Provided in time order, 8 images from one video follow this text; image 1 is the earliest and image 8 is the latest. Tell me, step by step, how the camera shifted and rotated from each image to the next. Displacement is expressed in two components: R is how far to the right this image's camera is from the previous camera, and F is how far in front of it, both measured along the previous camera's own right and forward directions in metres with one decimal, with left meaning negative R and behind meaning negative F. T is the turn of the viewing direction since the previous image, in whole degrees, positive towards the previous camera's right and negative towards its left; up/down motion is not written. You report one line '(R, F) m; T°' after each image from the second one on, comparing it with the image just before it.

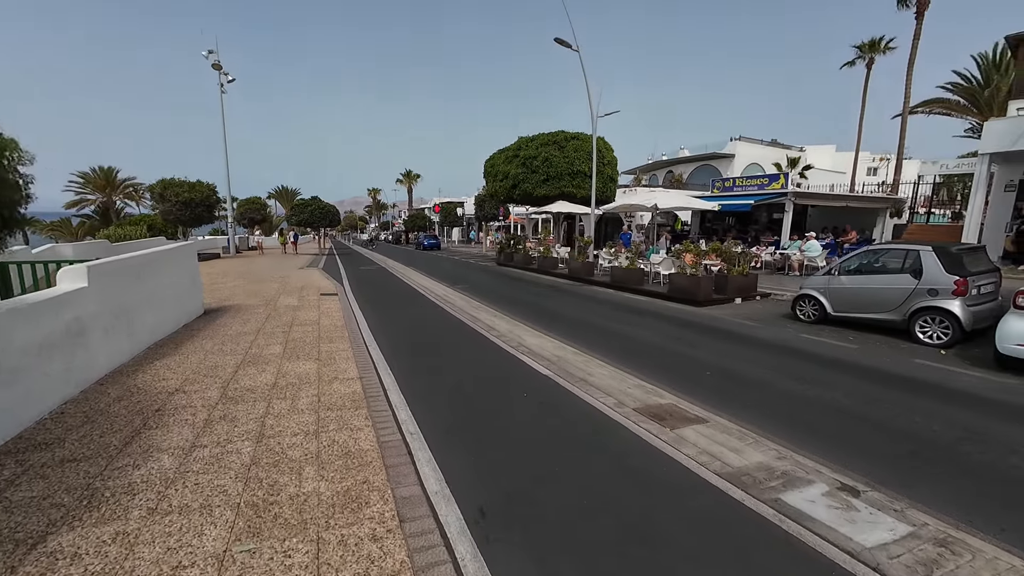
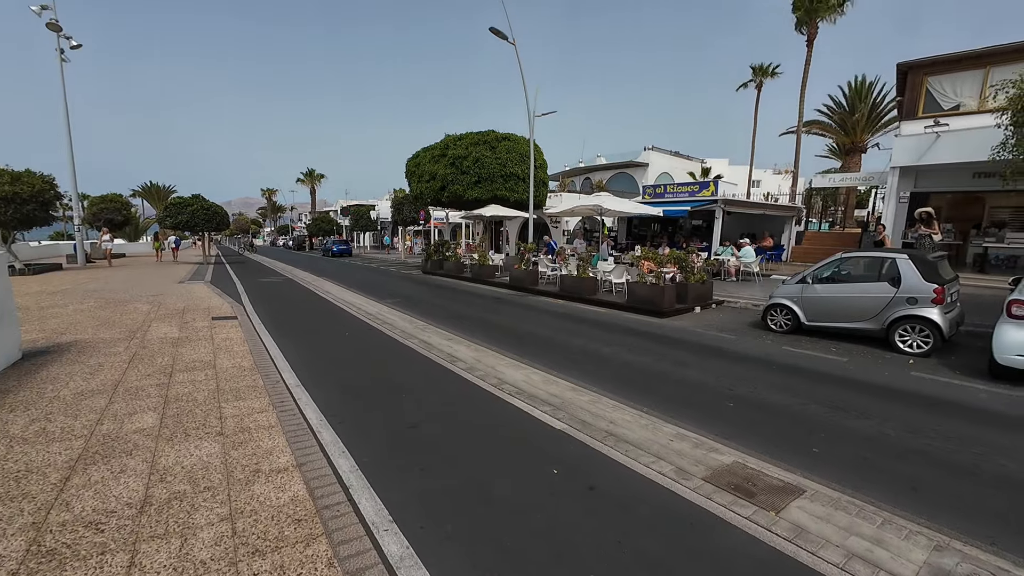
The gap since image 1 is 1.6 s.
(-0.9, +1.6) m; +12°
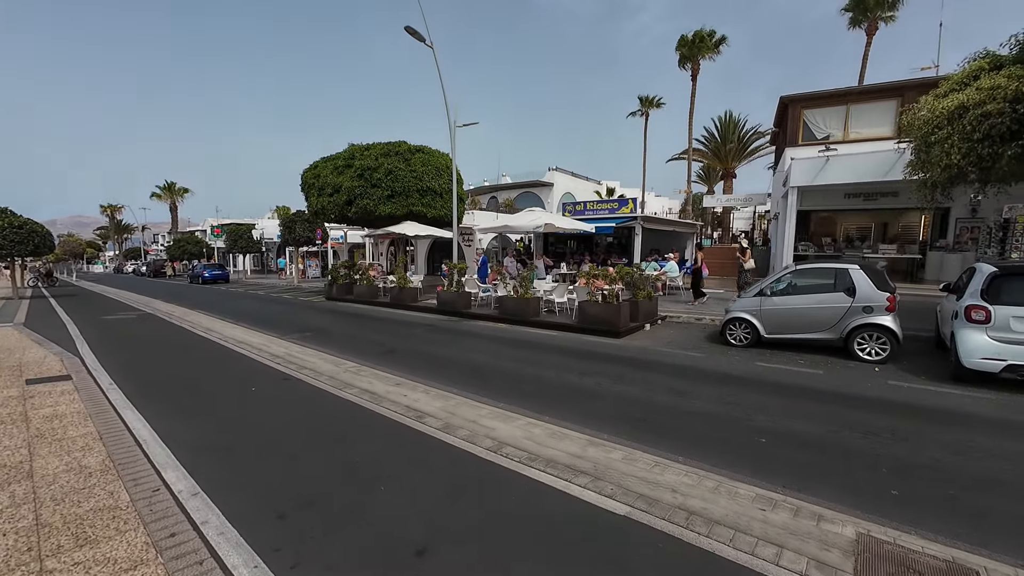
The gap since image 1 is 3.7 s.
(-1.0, +1.5) m; +14°
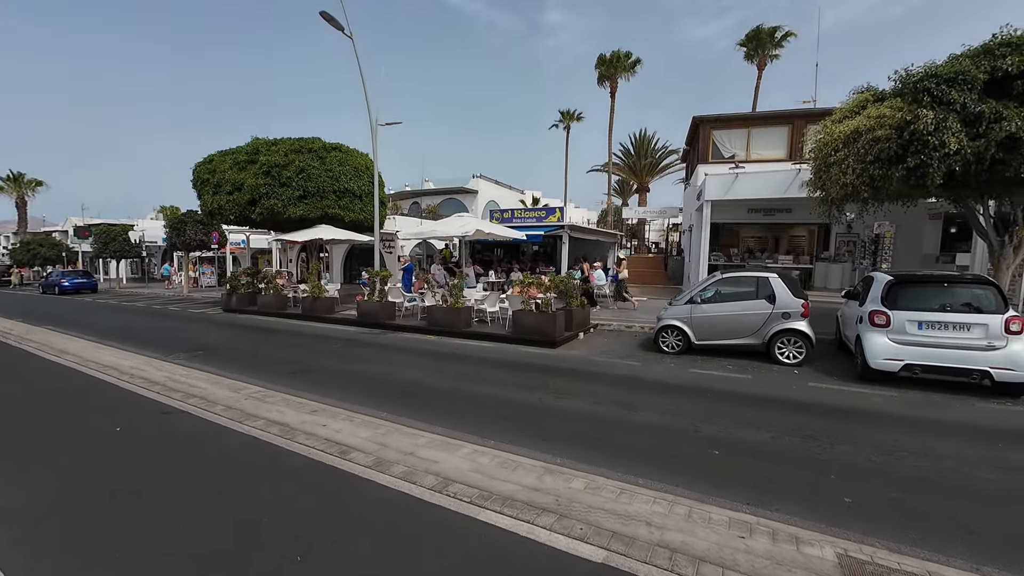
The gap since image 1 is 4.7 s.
(-0.2, +0.6) m; +10°
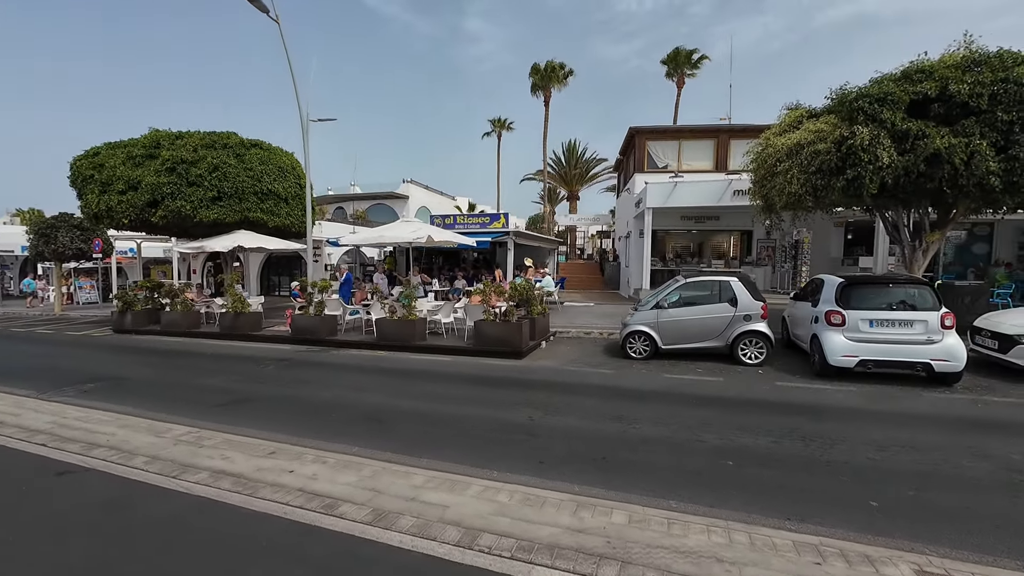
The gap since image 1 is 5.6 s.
(-0.8, +0.6) m; +10°
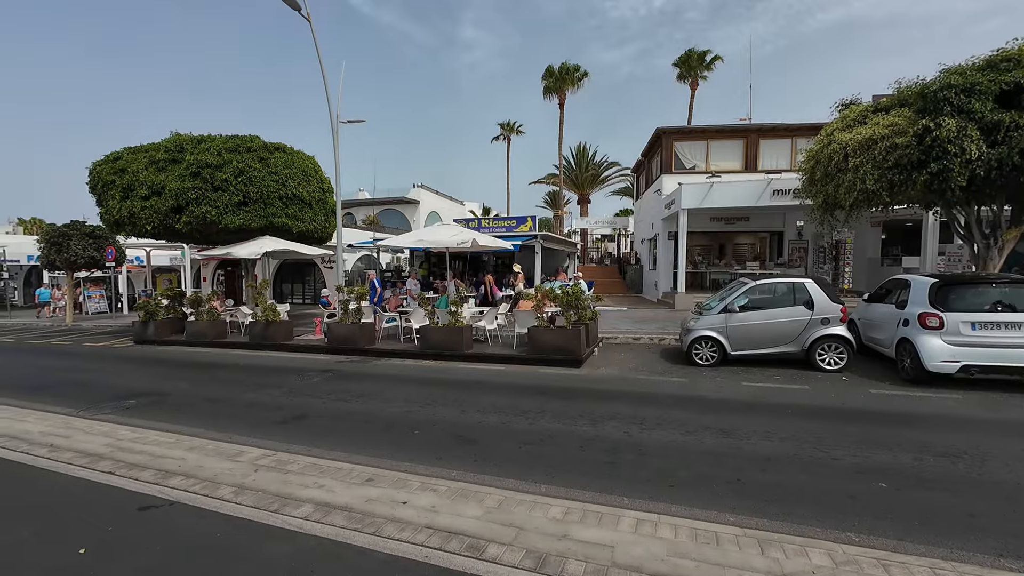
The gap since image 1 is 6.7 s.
(-1.2, +0.5) m; 0°
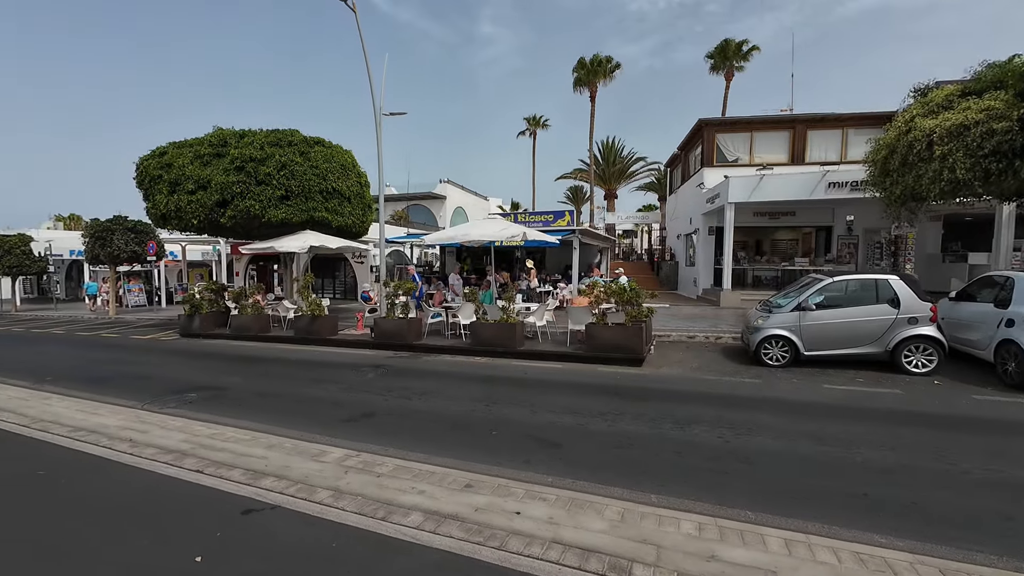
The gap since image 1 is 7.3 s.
(-0.8, +0.3) m; -2°
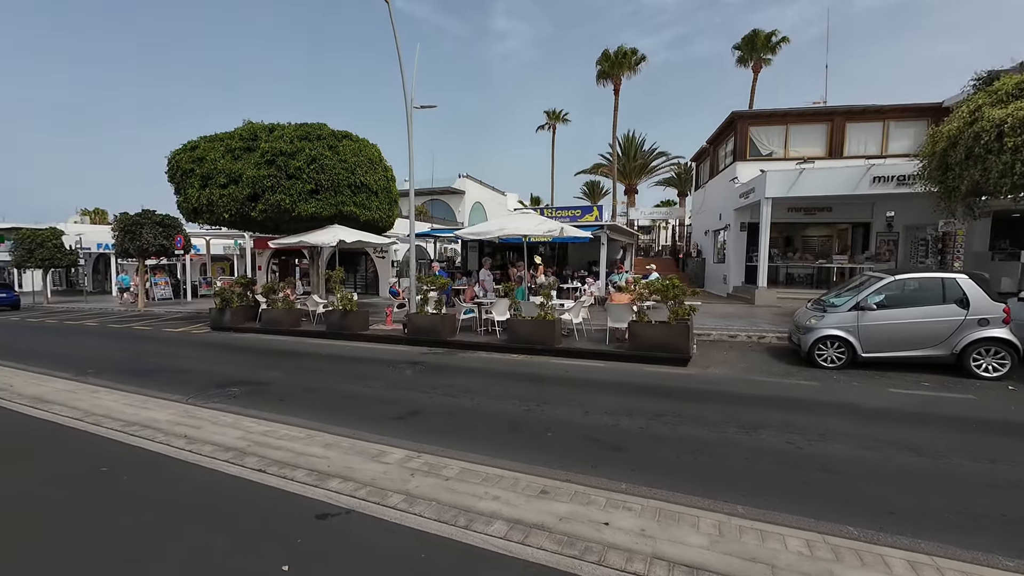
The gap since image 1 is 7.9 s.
(-0.6, +0.2) m; -2°
